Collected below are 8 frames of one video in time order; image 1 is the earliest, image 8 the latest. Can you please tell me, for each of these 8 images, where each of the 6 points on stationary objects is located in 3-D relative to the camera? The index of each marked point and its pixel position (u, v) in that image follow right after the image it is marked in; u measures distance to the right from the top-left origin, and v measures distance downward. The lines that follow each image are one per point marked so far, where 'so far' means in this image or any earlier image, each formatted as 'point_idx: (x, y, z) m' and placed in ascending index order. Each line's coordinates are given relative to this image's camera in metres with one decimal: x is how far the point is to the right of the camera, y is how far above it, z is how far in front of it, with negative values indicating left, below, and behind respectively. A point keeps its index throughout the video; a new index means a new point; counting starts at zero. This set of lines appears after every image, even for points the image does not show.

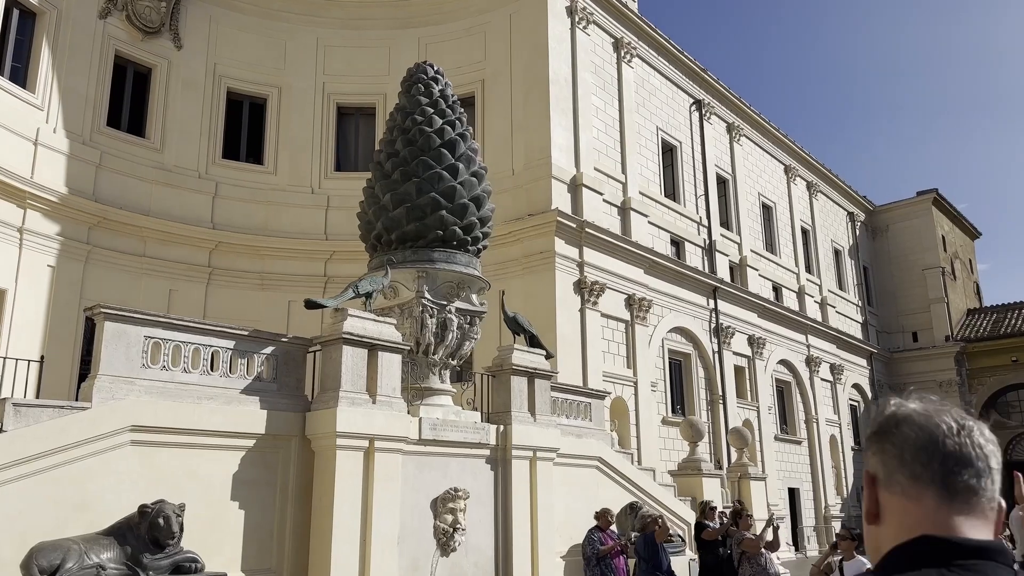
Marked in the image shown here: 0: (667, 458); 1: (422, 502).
0: (+3.7, -4.0, +20.0) m
1: (-1.0, -2.5, +9.8) m
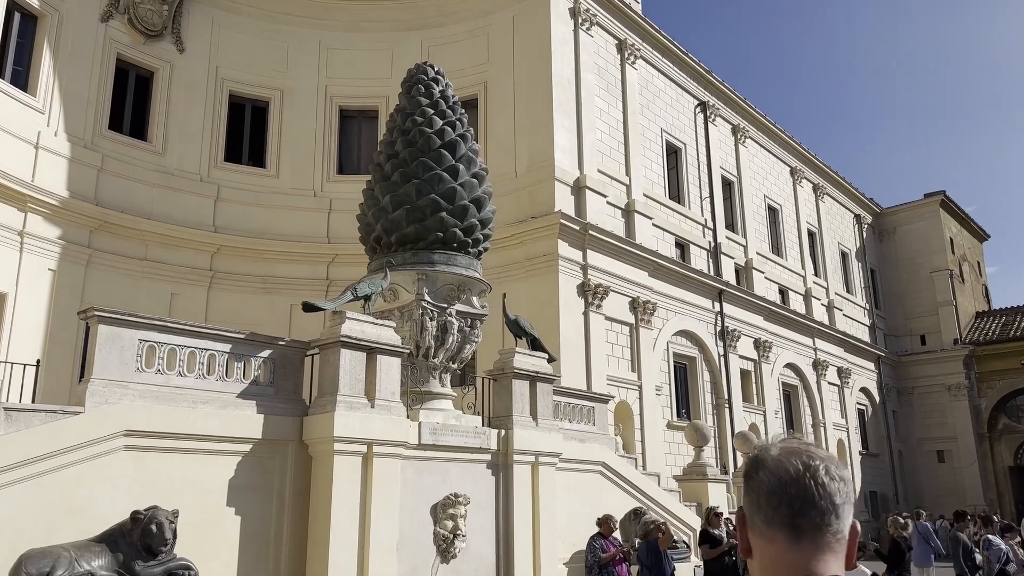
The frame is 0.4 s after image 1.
0: (+3.8, -4.1, +19.8) m
1: (-1.0, -2.5, +9.6) m
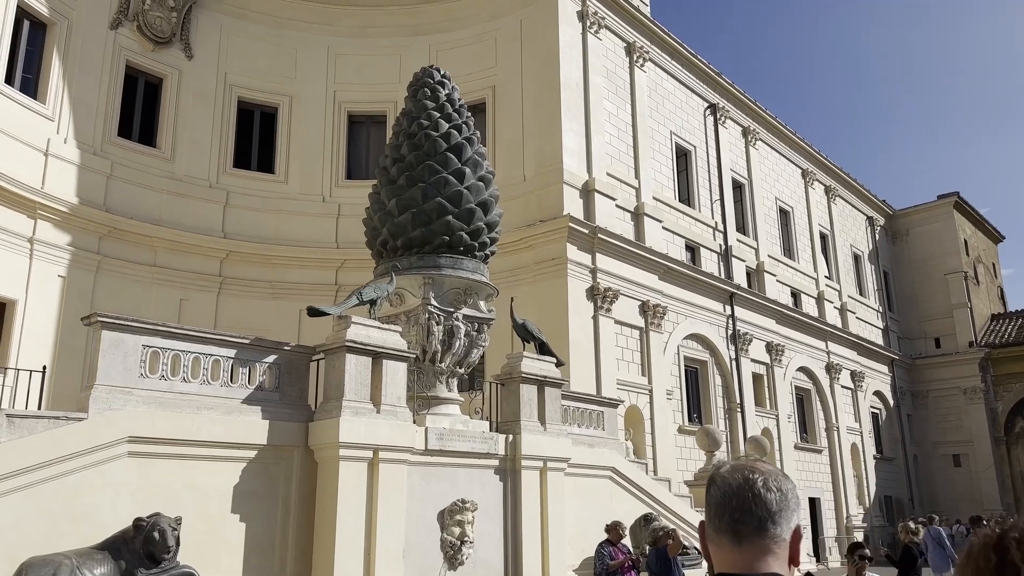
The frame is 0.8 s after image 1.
0: (+4.0, -4.2, +19.7) m
1: (-1.0, -2.6, +9.5) m
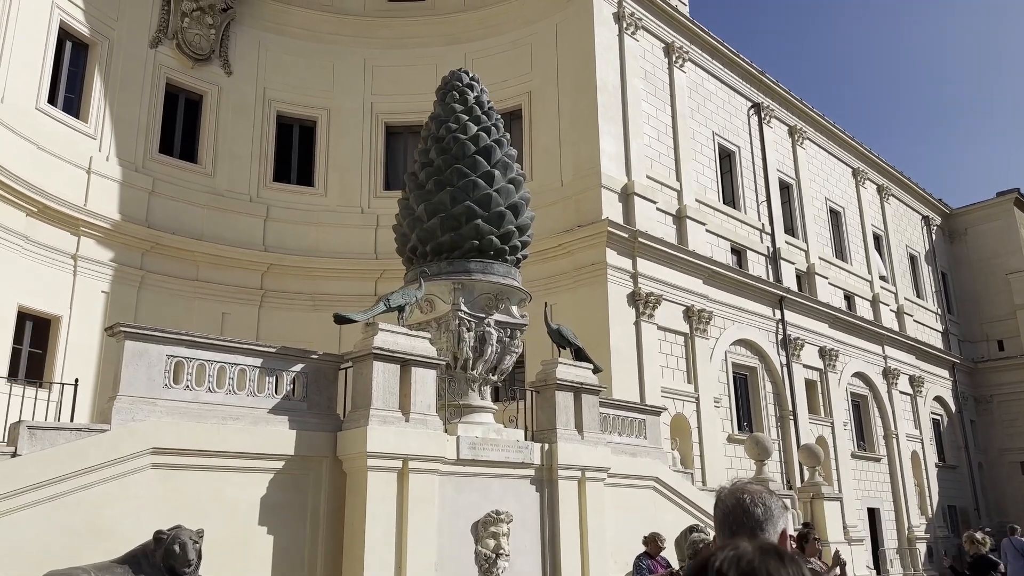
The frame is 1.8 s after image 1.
0: (+5.0, -4.3, +19.0) m
1: (-0.6, -2.6, +9.3) m
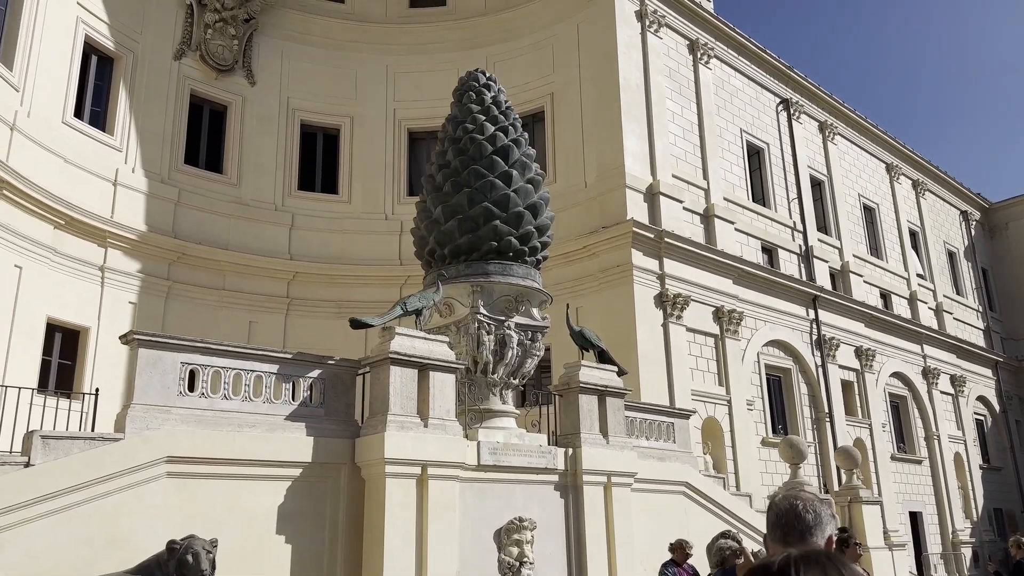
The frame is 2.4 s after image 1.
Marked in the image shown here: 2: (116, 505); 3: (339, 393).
0: (+5.7, -4.3, +18.6) m
1: (-0.3, -2.6, +9.1) m
2: (-3.4, -1.8, +7.2) m
3: (-1.8, -1.1, +8.8) m
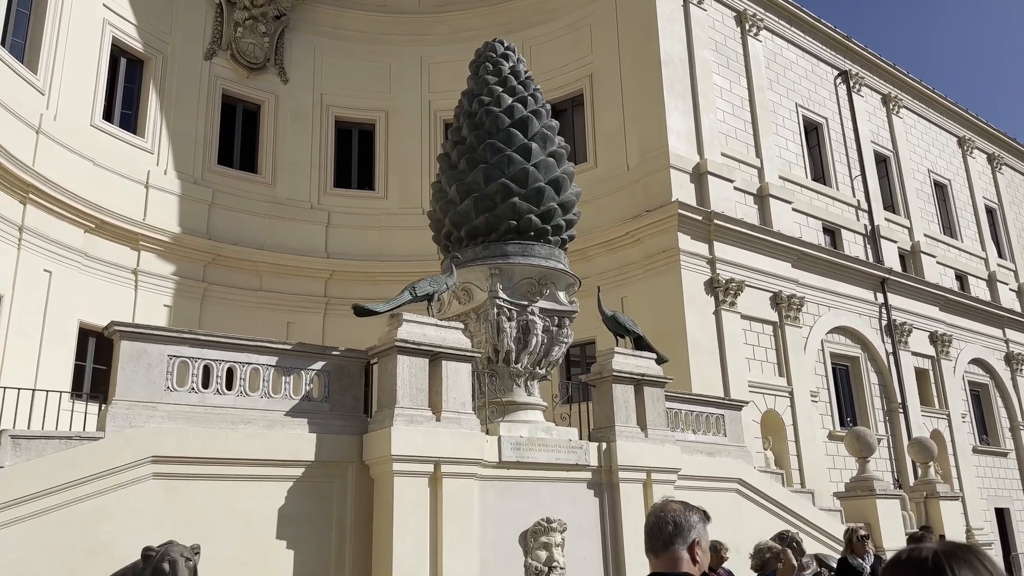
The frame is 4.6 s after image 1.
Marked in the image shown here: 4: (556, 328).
0: (+6.7, -3.9, +17.3) m
1: (-0.1, -2.4, +8.3) m
2: (-3.3, -1.7, +6.7) m
3: (-1.6, -1.0, +8.2) m
4: (+0.5, -0.4, +9.3) m
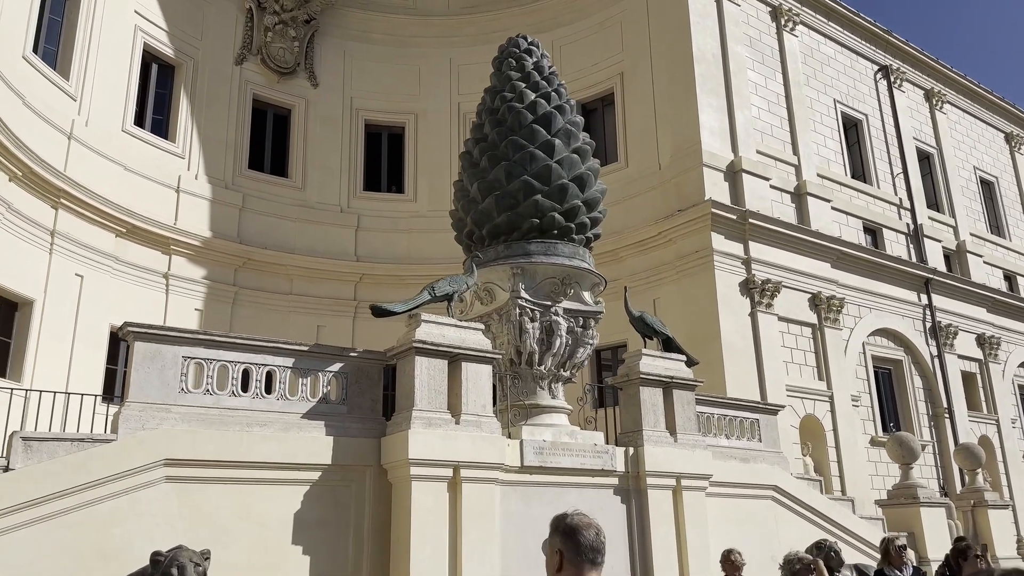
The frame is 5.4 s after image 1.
0: (+7.3, -3.9, +16.8) m
1: (+0.2, -2.4, +8.0) m
2: (-3.1, -1.7, +6.6) m
3: (-1.4, -1.0, +8.0) m
4: (+0.7, -0.4, +9.1) m
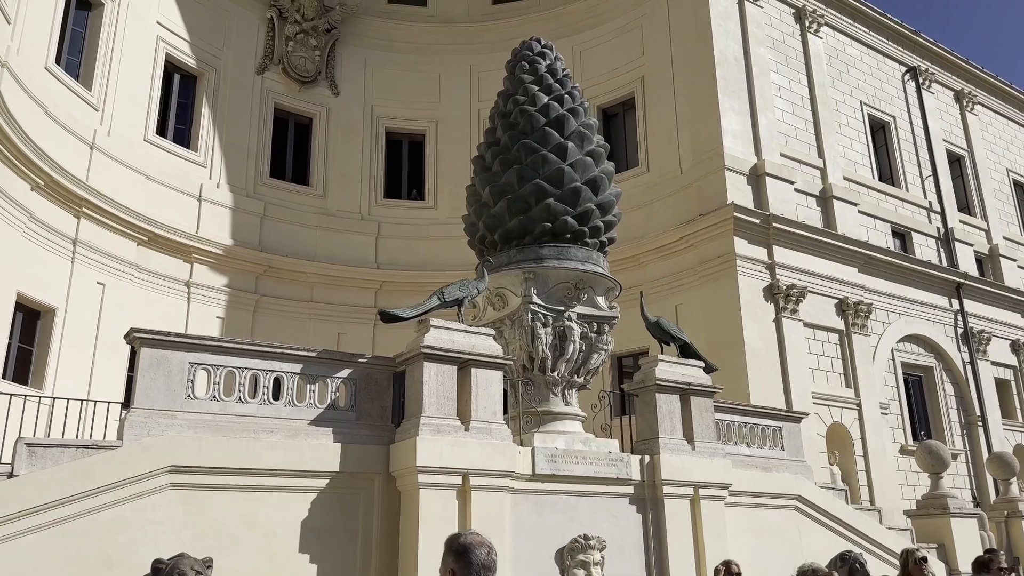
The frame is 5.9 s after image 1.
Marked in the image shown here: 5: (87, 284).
0: (+7.7, -4.0, +16.3) m
1: (+0.3, -2.5, +7.9) m
2: (-3.1, -1.8, +6.5) m
3: (-1.3, -1.0, +7.9) m
4: (+0.9, -0.5, +8.9) m
5: (-7.0, +0.1, +14.0) m
